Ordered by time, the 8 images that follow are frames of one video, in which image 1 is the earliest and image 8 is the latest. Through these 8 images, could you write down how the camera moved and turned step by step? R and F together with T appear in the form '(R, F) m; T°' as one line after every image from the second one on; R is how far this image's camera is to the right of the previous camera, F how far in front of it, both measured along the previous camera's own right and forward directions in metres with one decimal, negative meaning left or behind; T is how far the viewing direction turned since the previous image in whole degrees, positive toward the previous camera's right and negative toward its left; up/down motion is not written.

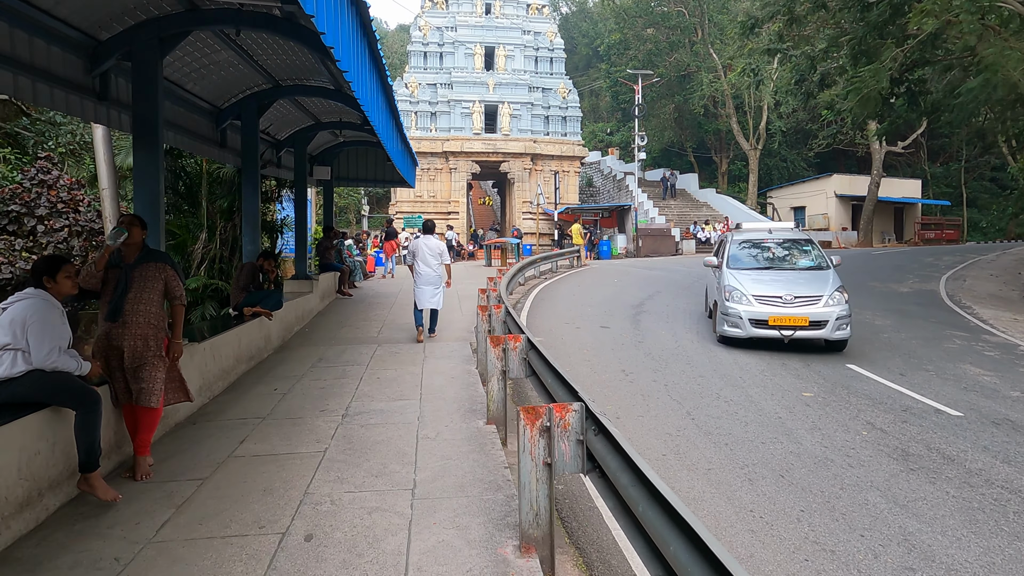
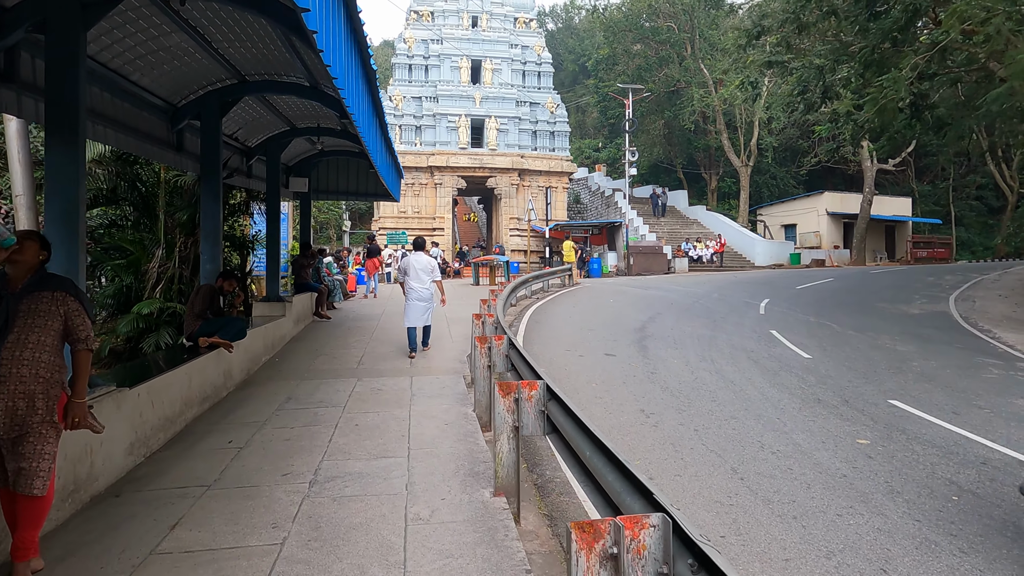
(-0.2, +1.1) m; +1°
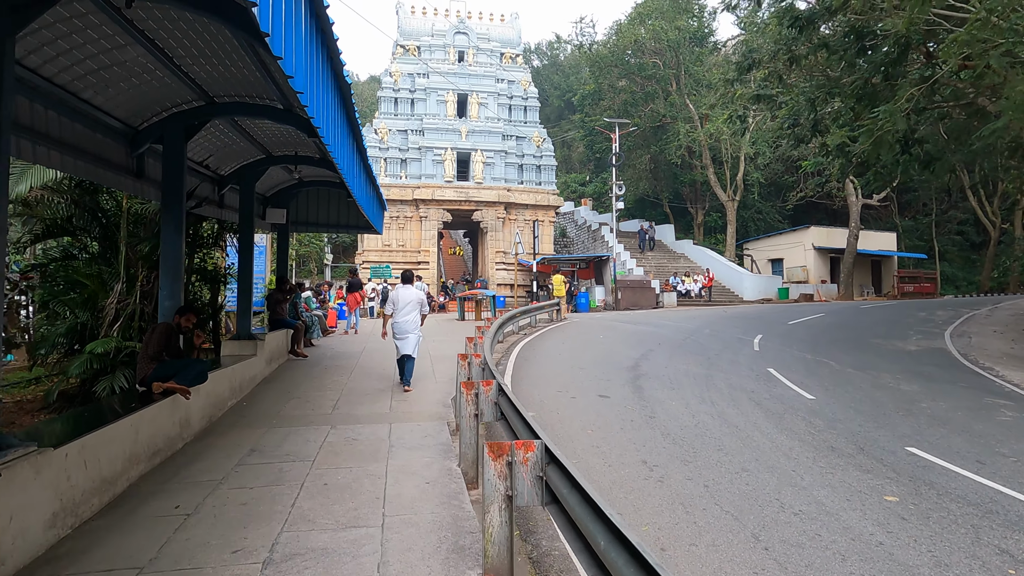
(0.0, +0.6) m; +1°
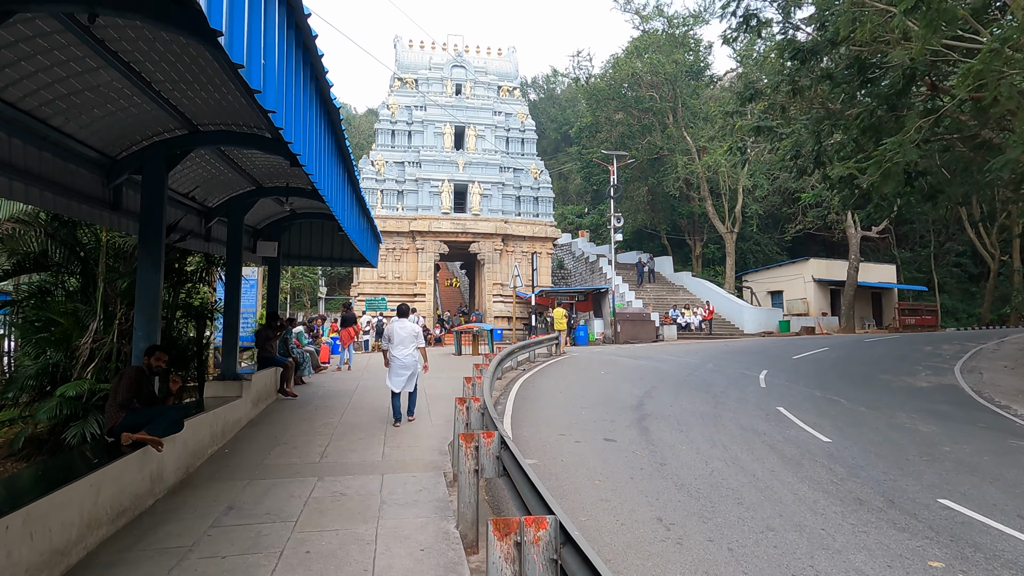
(-0.1, +0.5) m; 0°
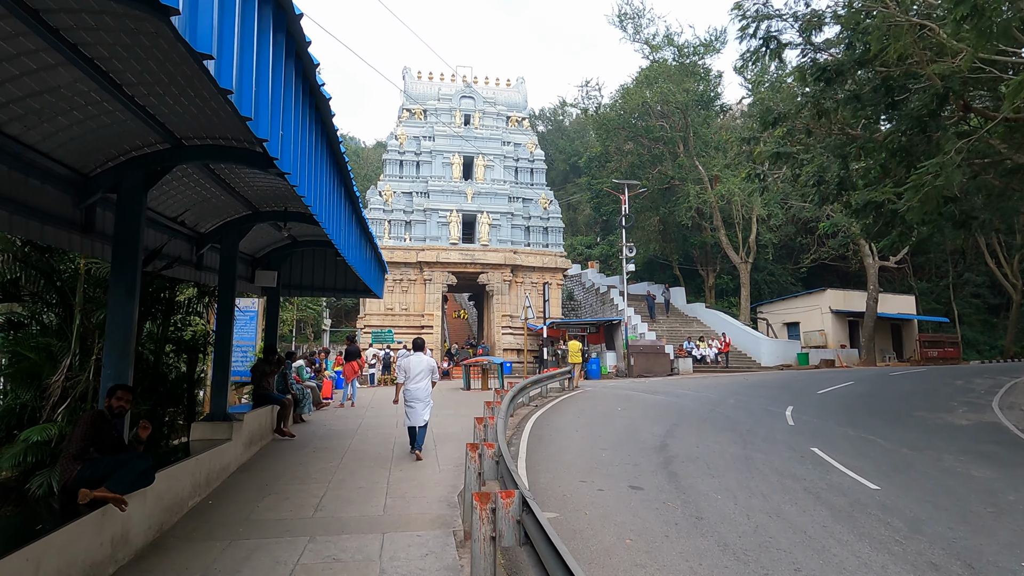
(-0.1, +0.7) m; -1°
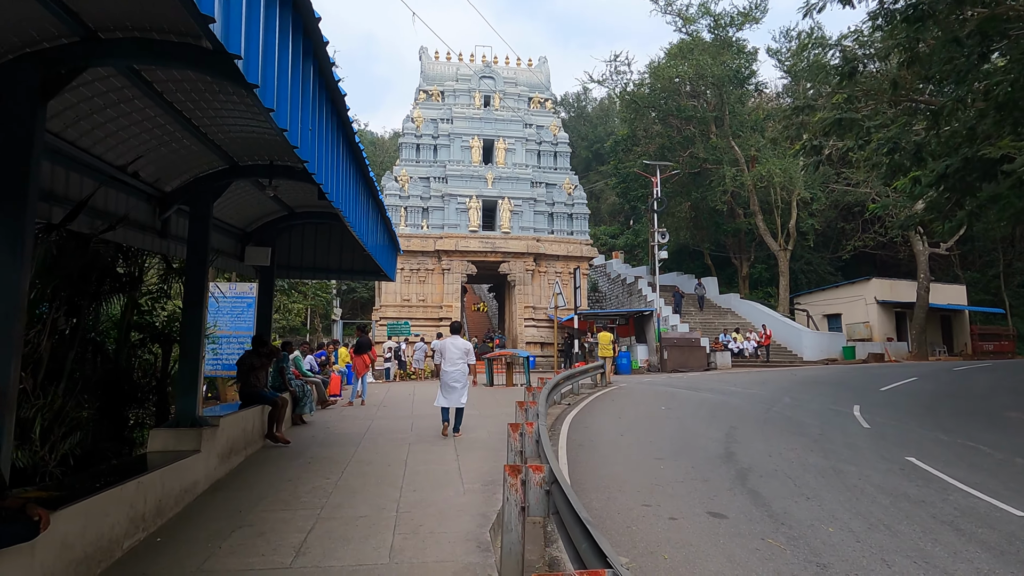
(-0.3, +1.8) m; -2°
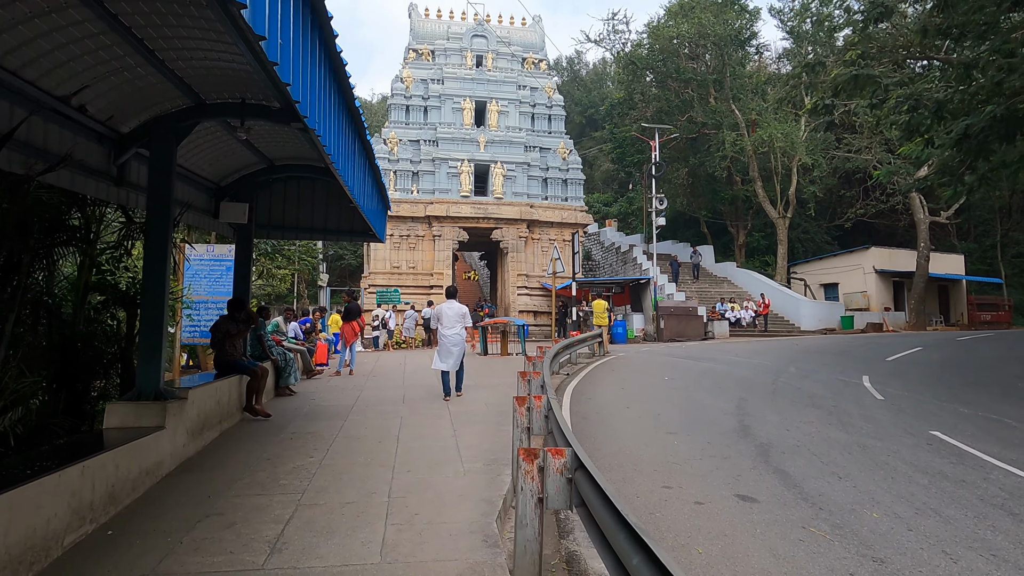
(-0.2, +0.8) m; +1°
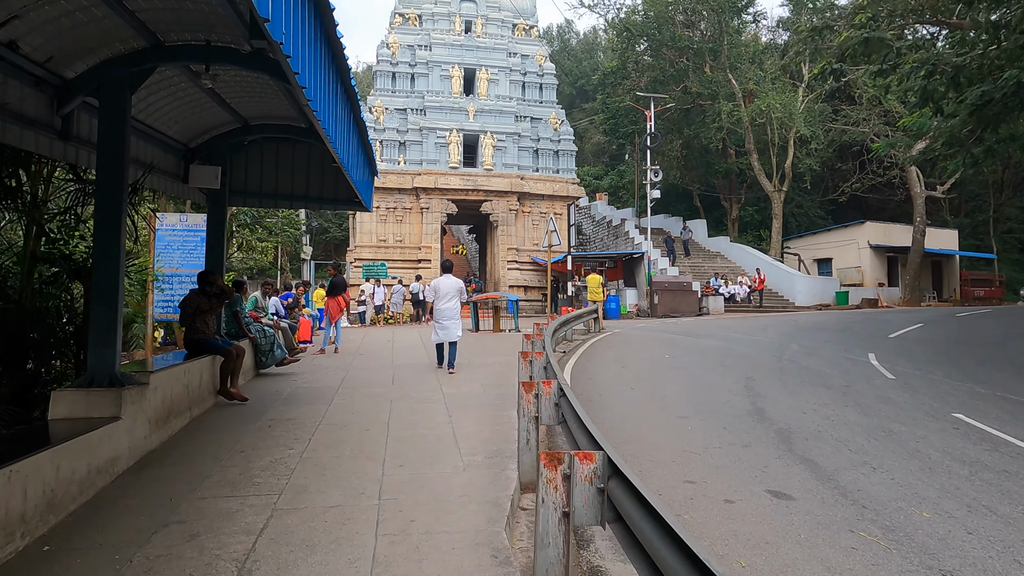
(-0.2, +0.7) m; +1°
